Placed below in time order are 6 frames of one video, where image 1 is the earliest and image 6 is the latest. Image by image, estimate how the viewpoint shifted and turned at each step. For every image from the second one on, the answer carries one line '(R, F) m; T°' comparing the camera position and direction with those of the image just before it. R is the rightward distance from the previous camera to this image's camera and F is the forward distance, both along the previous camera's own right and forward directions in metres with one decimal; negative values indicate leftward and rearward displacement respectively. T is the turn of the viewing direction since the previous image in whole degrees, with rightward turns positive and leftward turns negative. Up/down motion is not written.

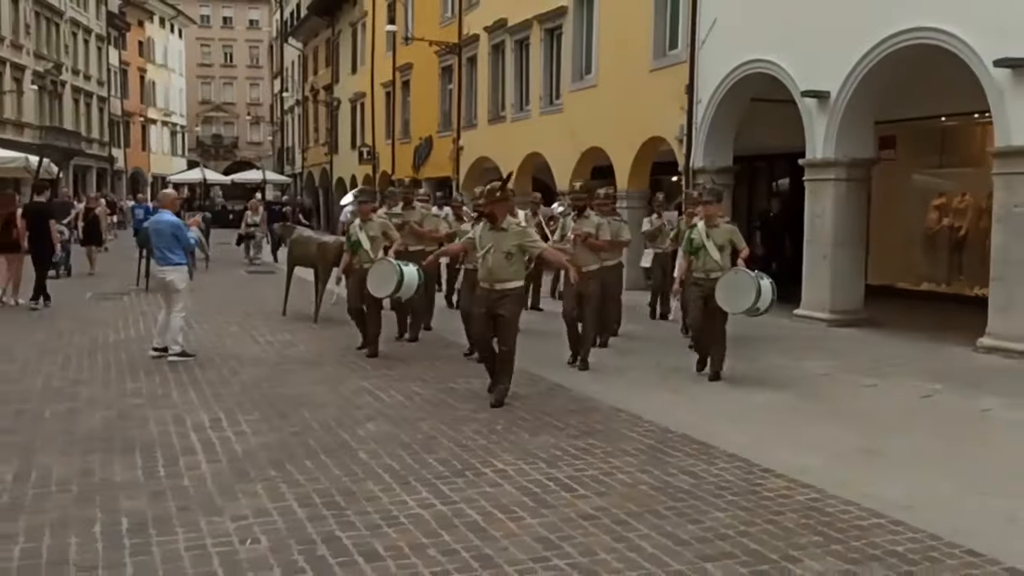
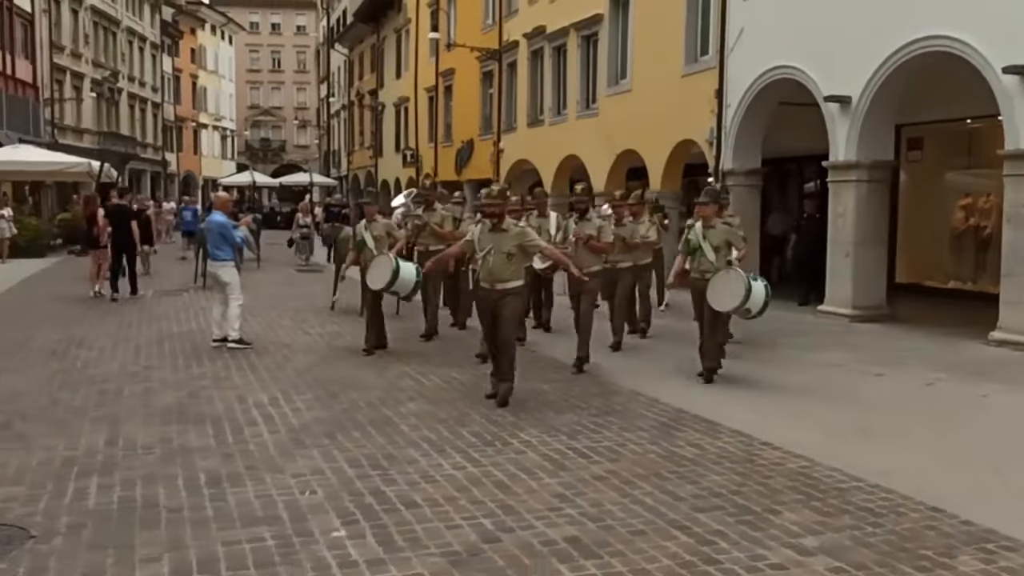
(+0.1, -0.8) m; -3°
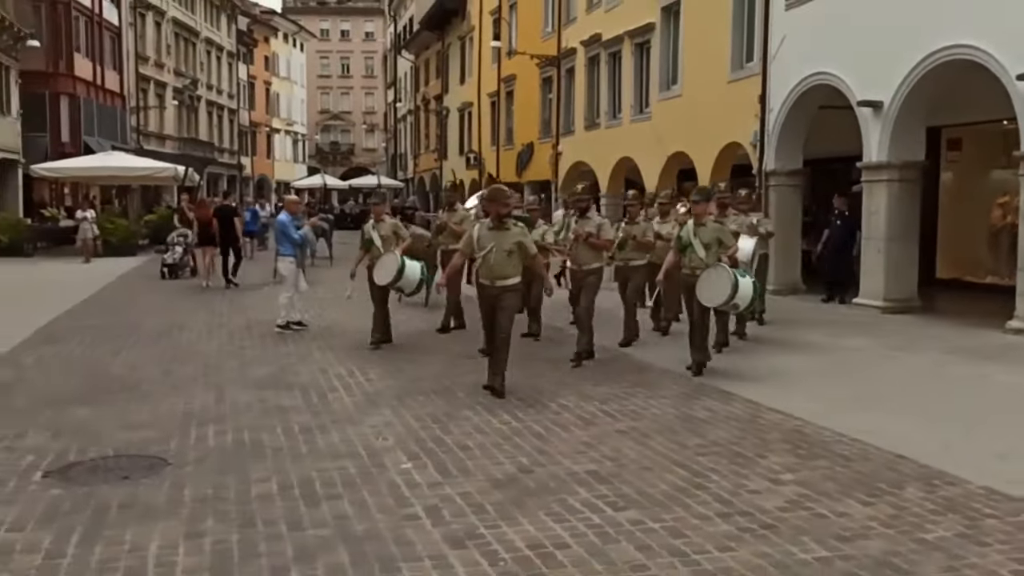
(+0.2, -1.2) m; -4°
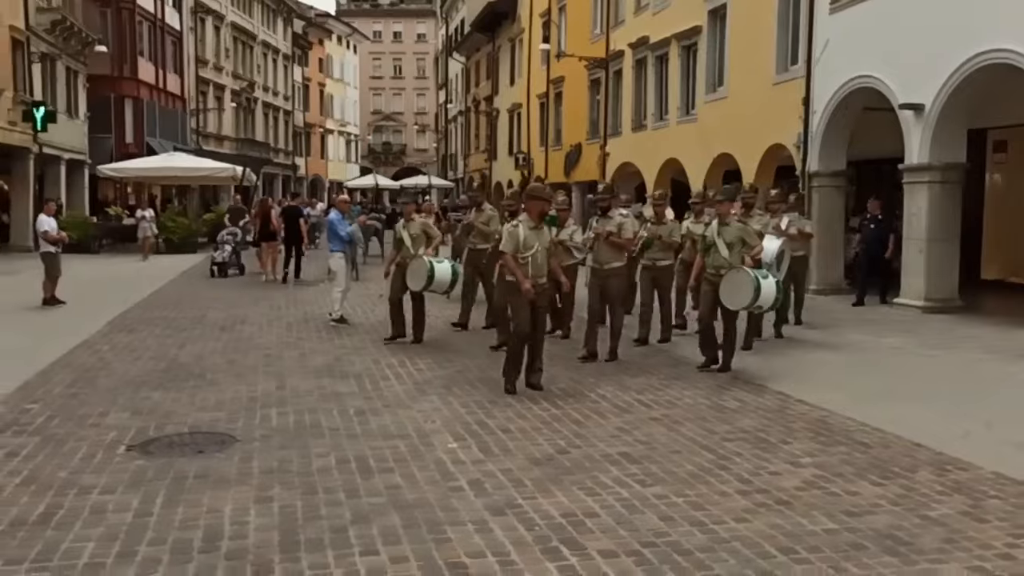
(+0.1, -0.5) m; -3°
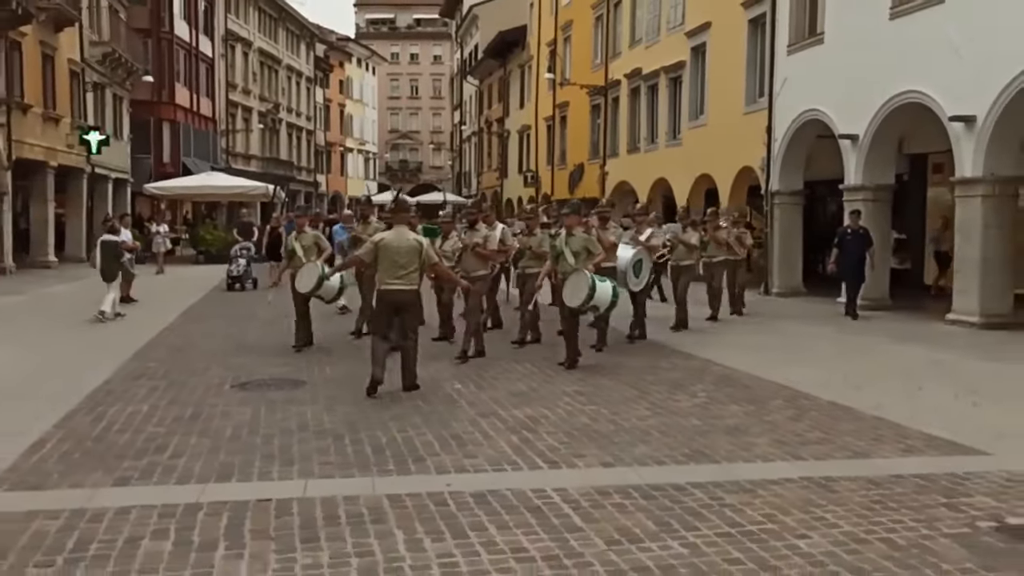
(+0.3, -2.8) m; -1°
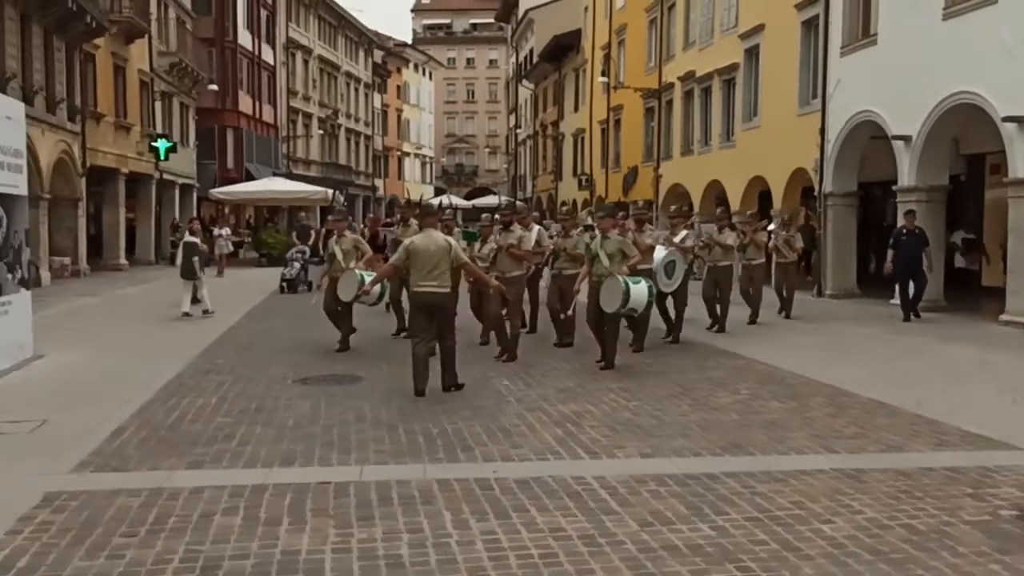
(+0.1, -0.4) m; -3°
